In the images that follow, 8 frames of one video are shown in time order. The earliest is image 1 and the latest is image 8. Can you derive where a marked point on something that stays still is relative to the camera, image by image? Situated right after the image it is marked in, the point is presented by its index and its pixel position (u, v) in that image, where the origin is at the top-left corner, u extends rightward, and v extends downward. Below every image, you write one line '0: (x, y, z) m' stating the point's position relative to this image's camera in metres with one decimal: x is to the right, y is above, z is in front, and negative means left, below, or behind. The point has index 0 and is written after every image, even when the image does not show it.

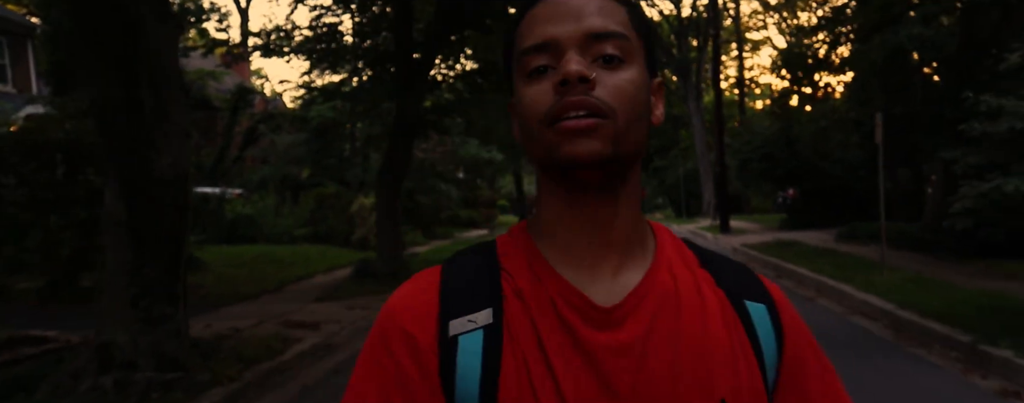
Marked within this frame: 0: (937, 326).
0: (+7.7, -2.3, +10.3) m
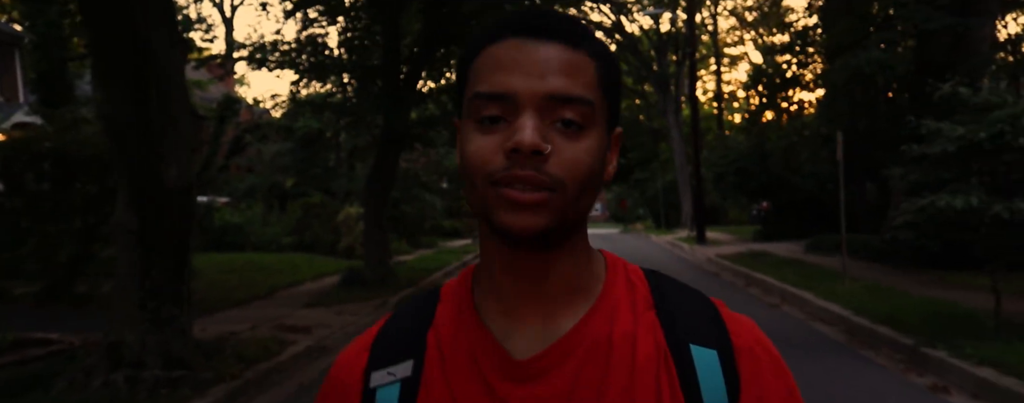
0: (+7.4, -2.5, +11.2) m
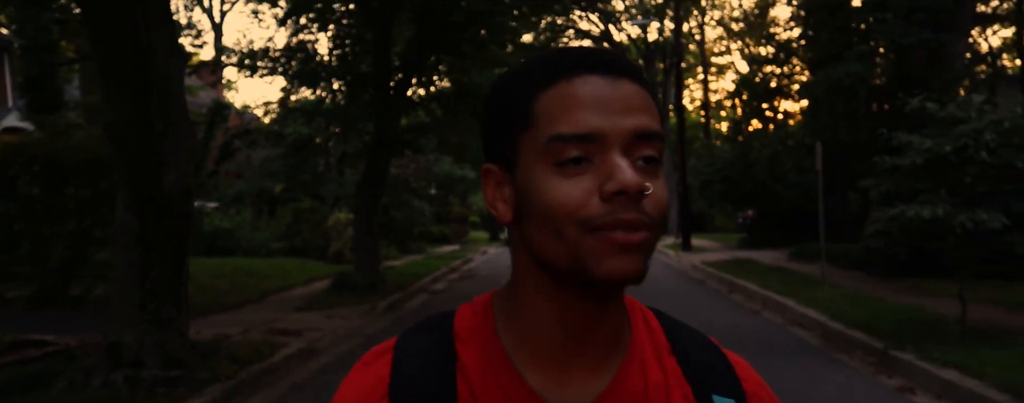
0: (+7.2, -2.7, +11.6) m
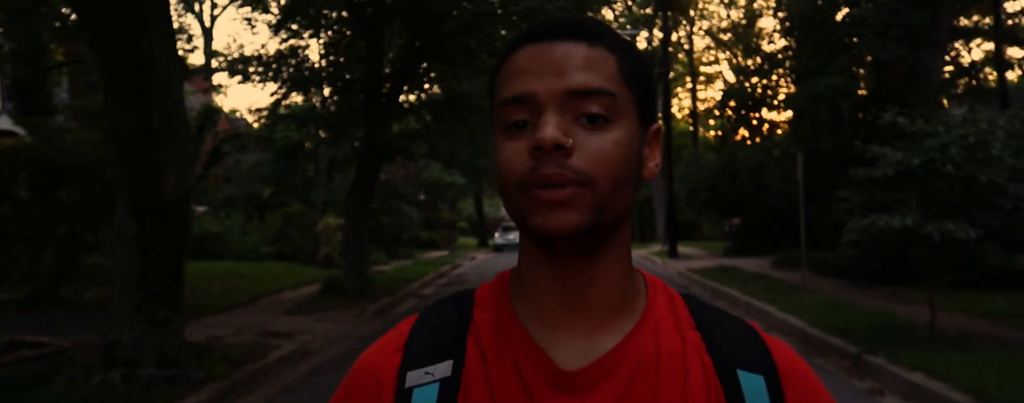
0: (+6.9, -2.9, +12.1) m
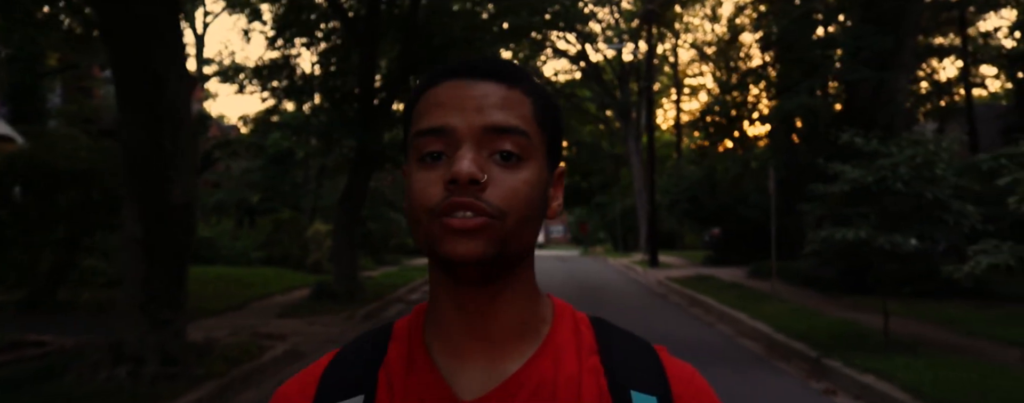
0: (+6.5, -3.3, +12.9) m
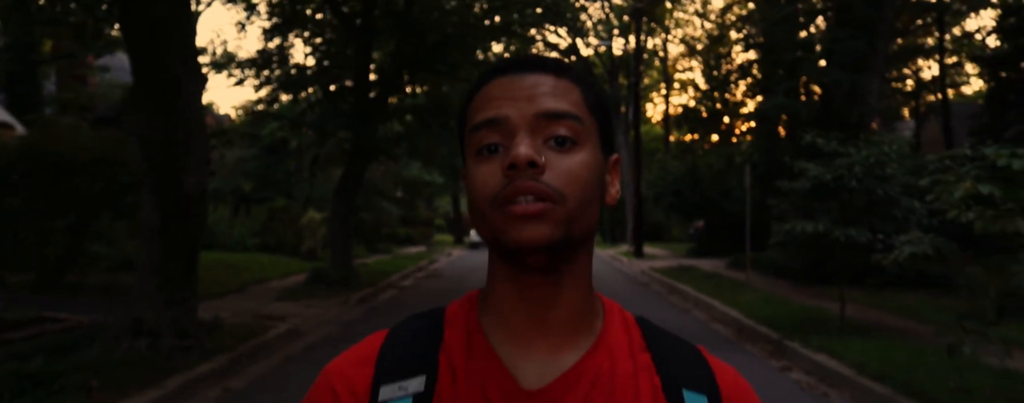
0: (+6.2, -3.1, +13.9) m
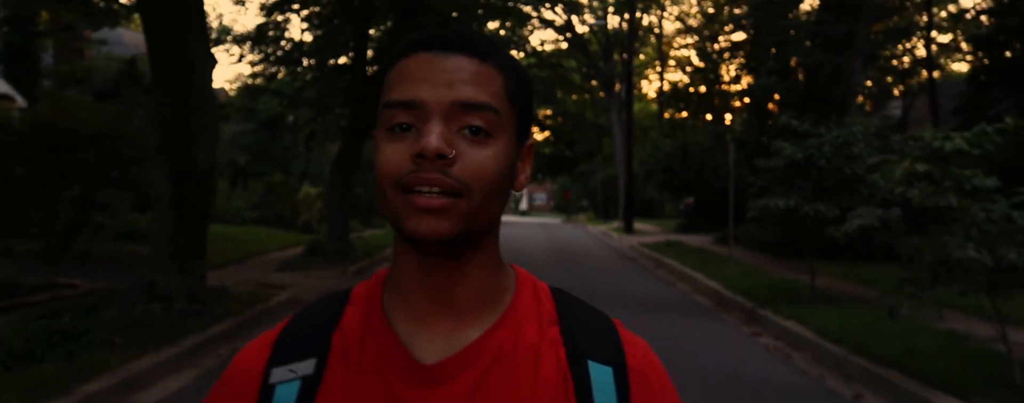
0: (+5.9, -2.5, +14.7) m
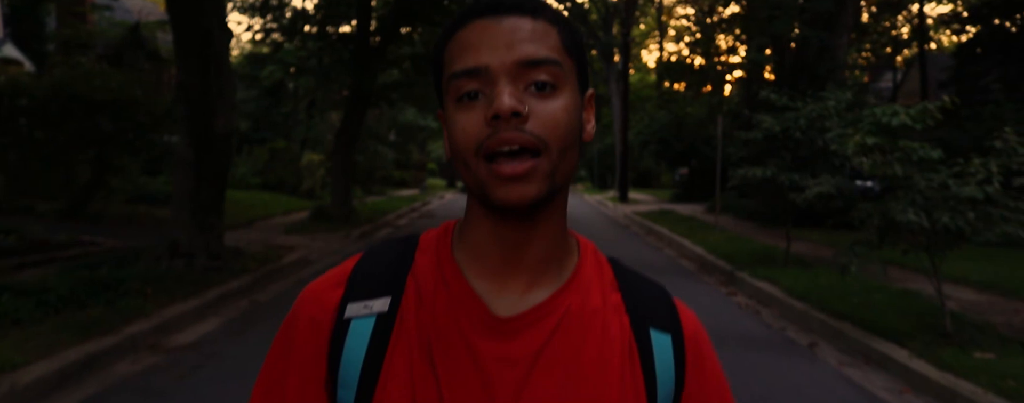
0: (+5.8, -1.7, +15.7) m
